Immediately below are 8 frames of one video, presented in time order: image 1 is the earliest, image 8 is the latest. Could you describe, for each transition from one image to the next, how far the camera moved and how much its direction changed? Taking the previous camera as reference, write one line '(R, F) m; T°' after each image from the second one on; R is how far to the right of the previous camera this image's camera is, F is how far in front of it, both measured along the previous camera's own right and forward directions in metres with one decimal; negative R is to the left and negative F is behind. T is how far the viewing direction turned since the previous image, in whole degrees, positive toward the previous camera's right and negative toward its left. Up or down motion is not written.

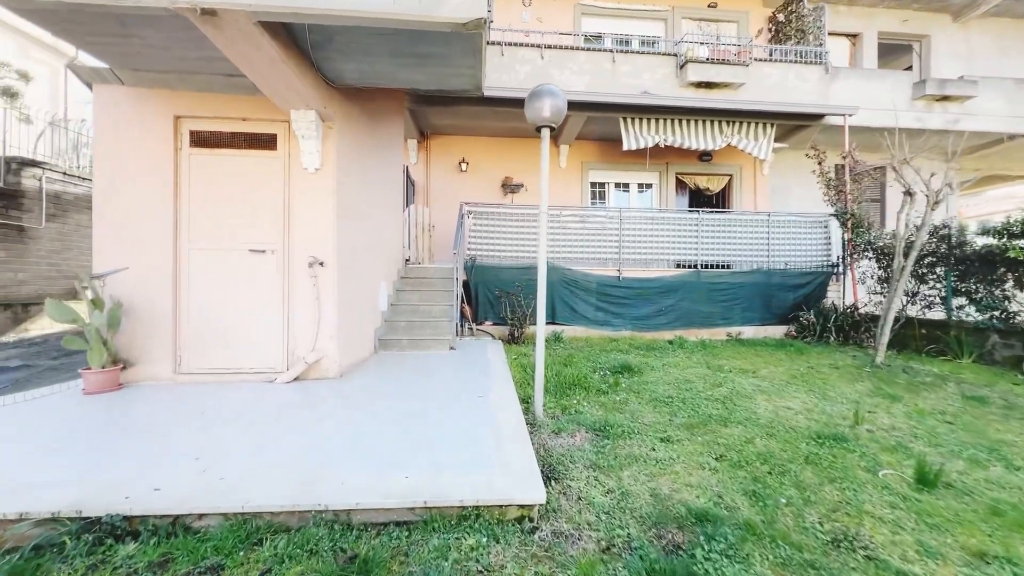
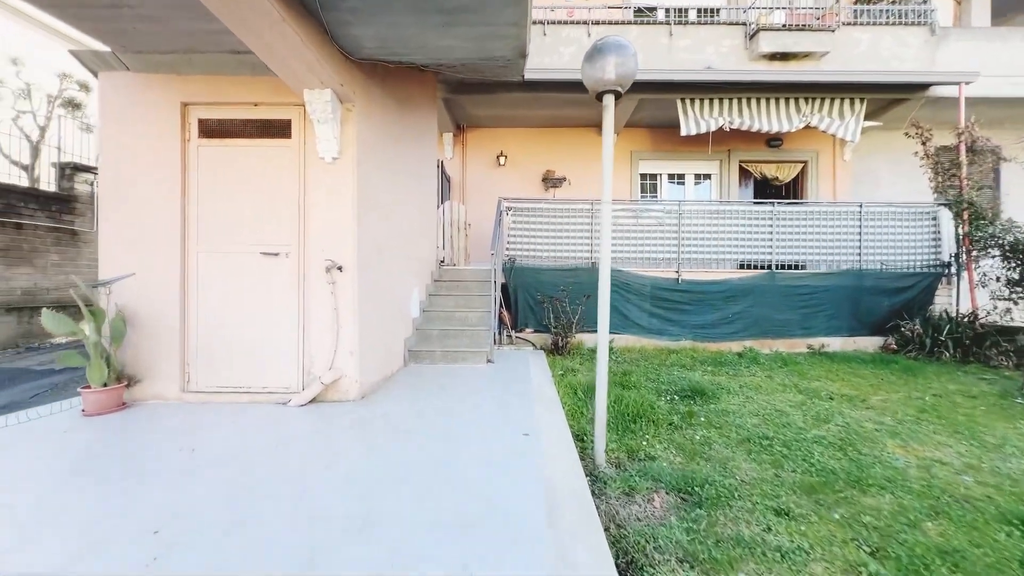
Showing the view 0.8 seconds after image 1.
(-0.1, +0.7) m; -5°
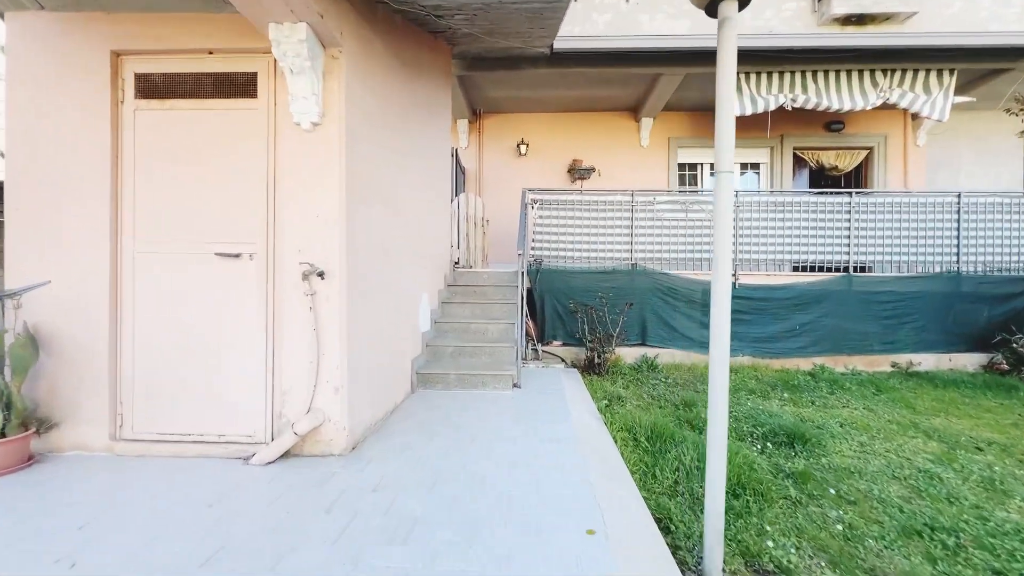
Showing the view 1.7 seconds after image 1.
(-0.2, +1.0) m; -2°
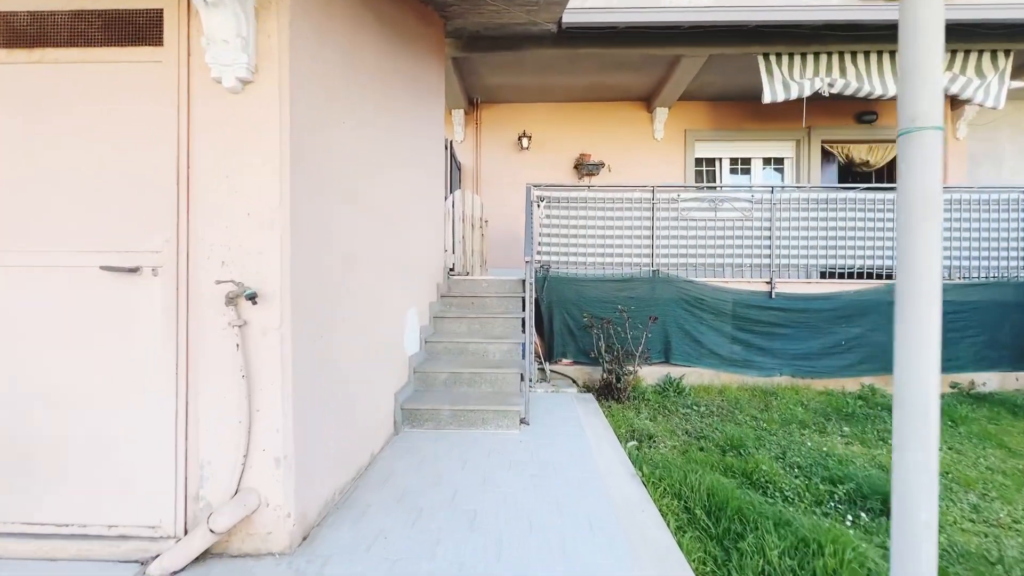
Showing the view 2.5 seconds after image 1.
(-0.1, +0.8) m; 0°
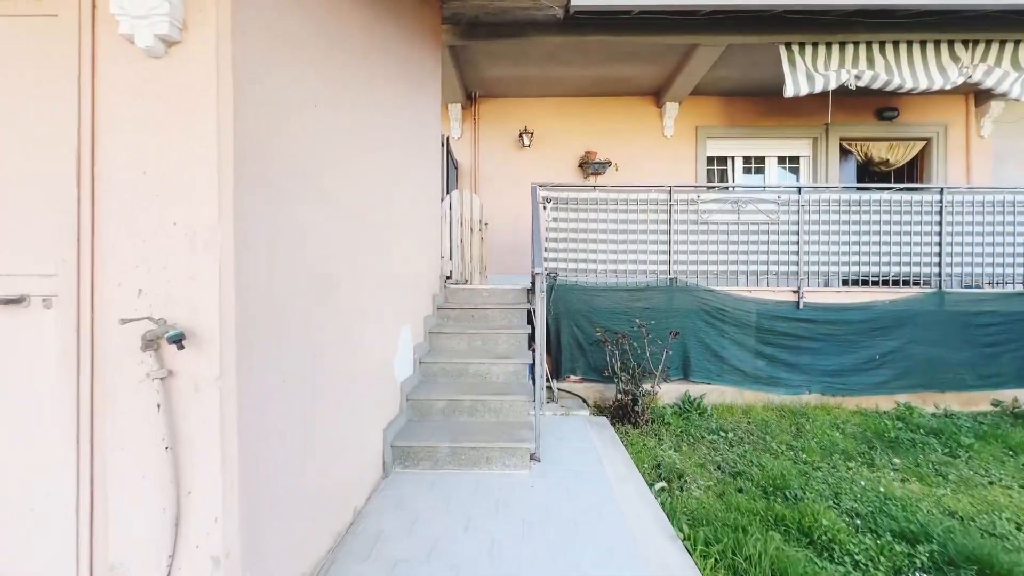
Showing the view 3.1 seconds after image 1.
(-0.1, +0.5) m; +1°
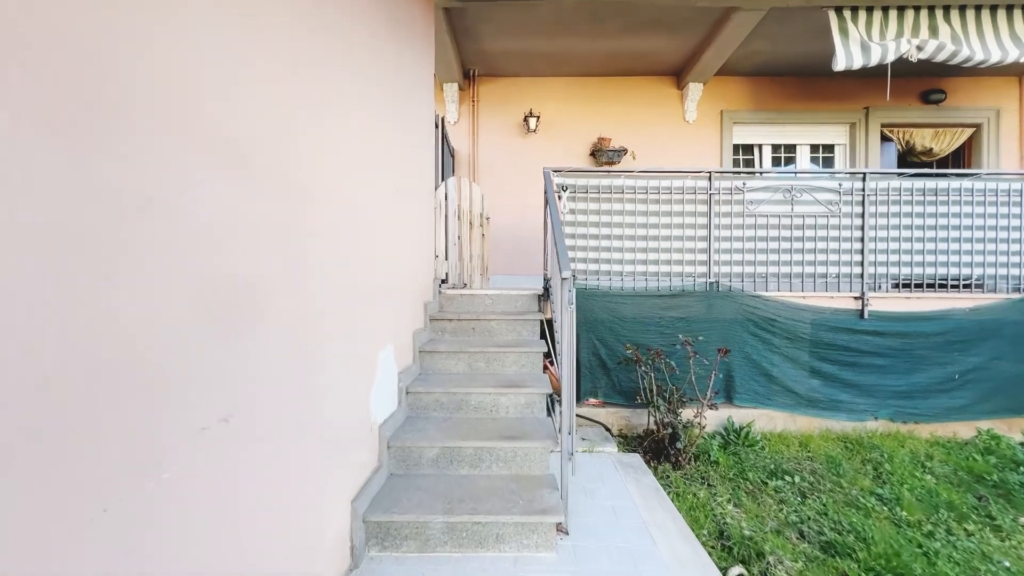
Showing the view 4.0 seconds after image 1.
(-0.1, +0.8) m; +1°
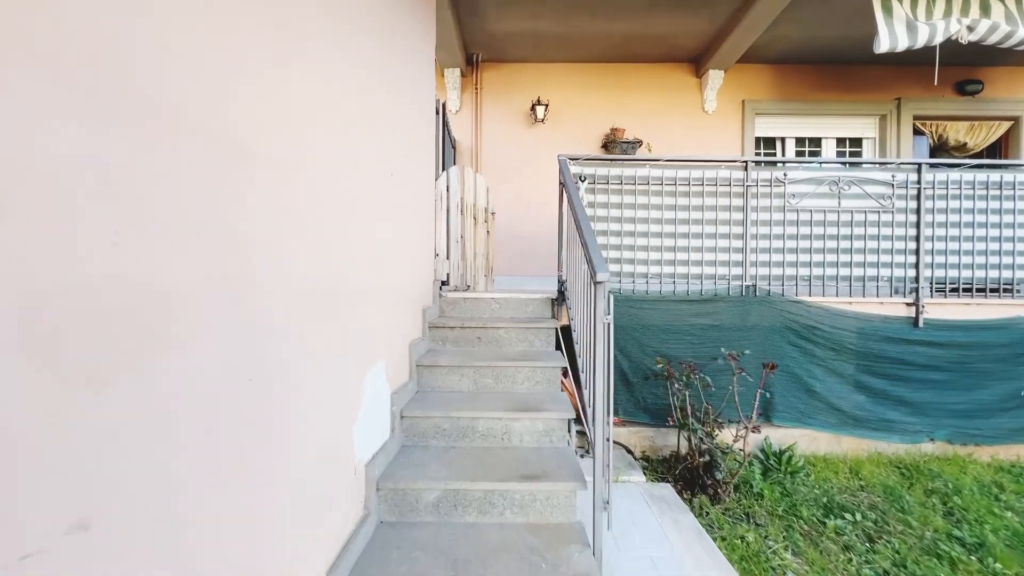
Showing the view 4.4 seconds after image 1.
(-0.1, +0.5) m; 0°
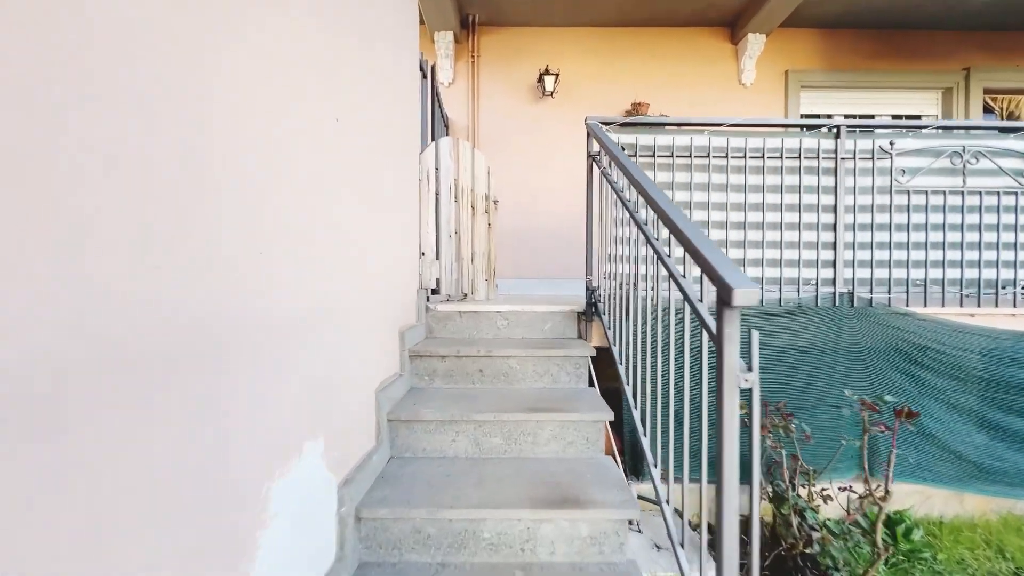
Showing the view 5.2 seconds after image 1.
(-0.1, +0.9) m; +1°
